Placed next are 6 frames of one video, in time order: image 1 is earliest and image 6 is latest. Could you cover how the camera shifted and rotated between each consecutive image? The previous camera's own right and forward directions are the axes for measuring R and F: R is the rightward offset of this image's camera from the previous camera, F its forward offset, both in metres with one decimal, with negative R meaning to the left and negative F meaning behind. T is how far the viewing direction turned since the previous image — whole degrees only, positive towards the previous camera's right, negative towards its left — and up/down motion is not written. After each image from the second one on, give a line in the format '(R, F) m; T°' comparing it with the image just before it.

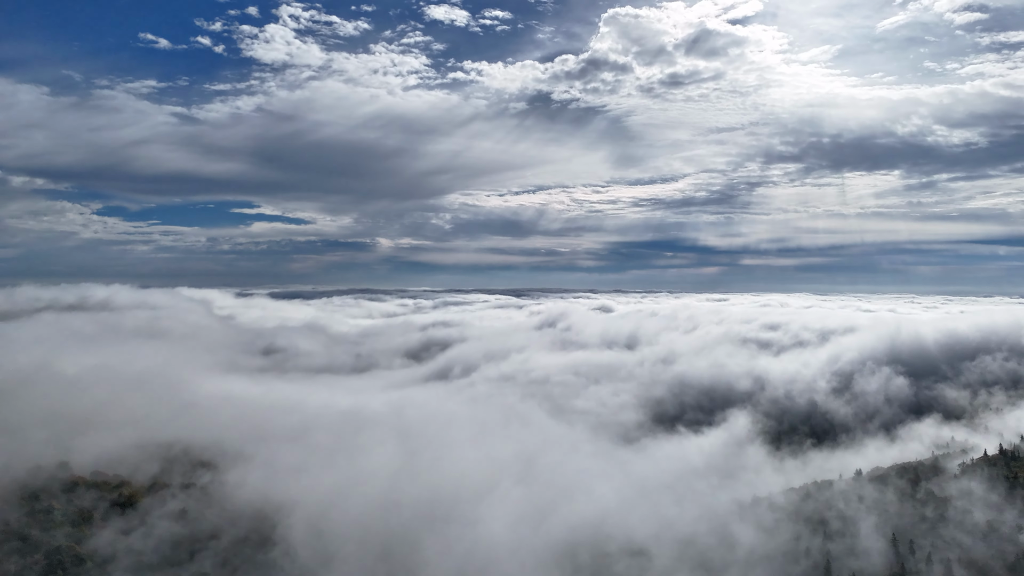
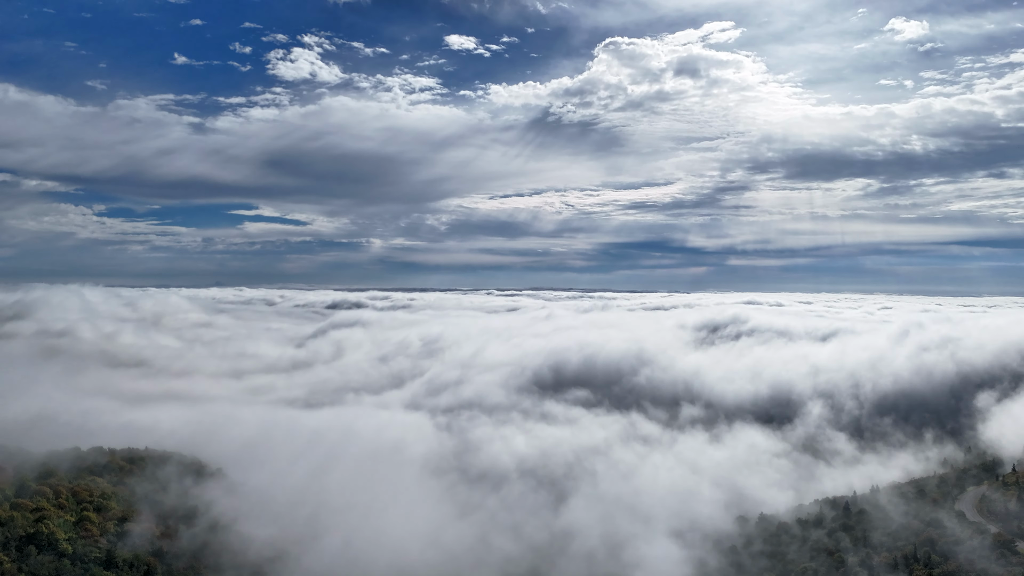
(-4.4, -17.0) m; +1°
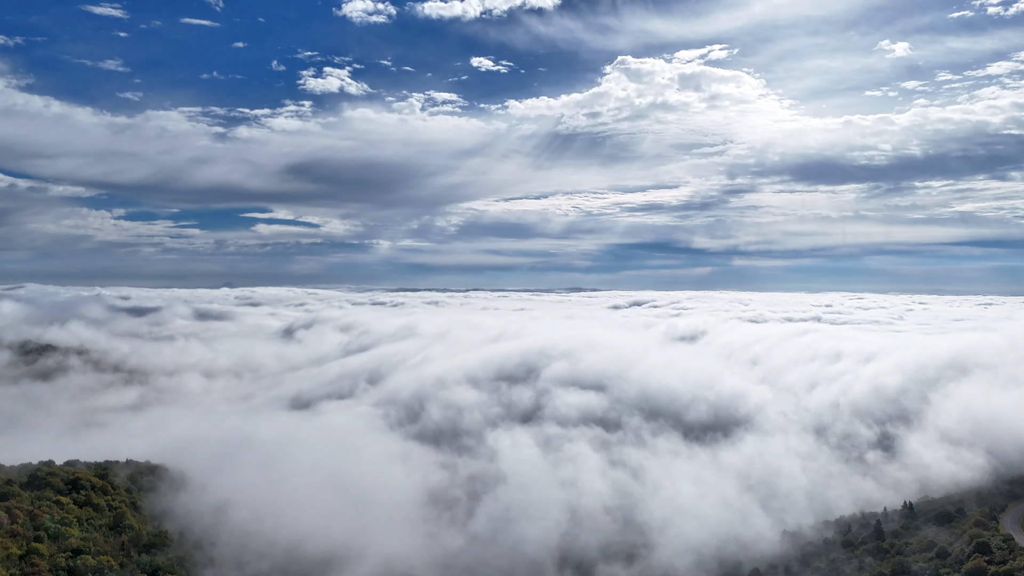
(-3.2, -13.2) m; 0°
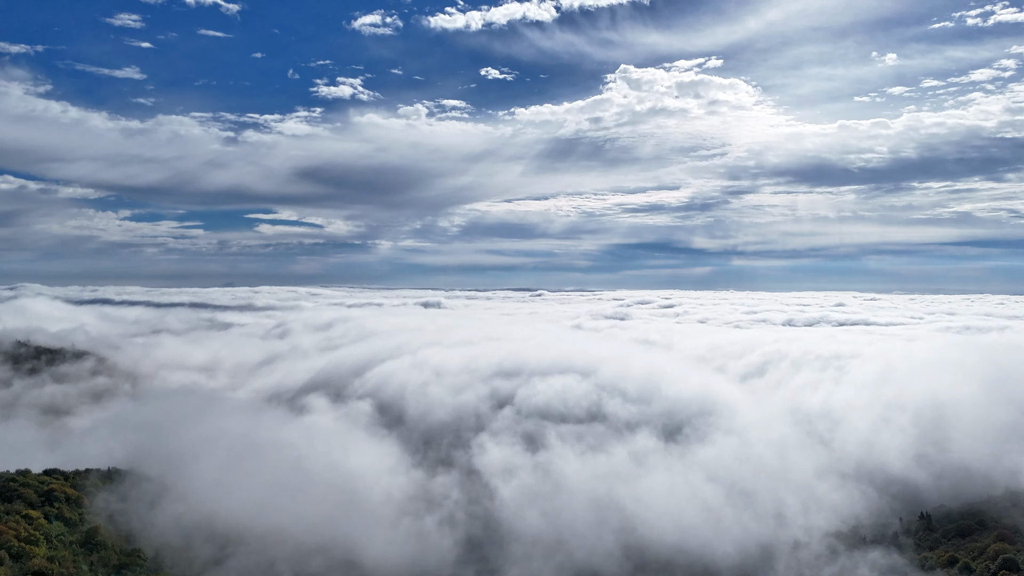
(-2.1, -7.4) m; 0°
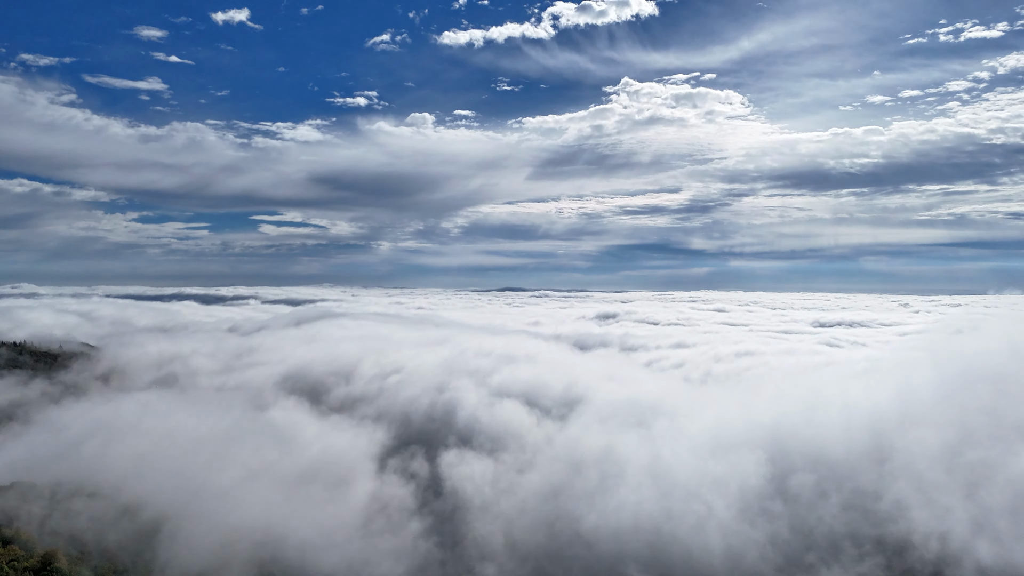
(-2.8, -11.1) m; 0°
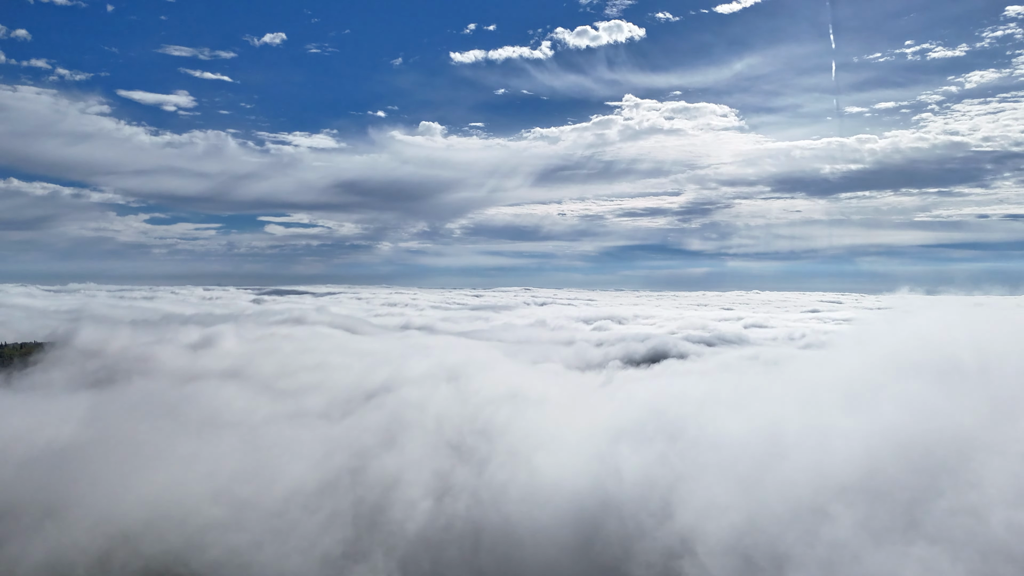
(-4.0, -15.4) m; 0°
